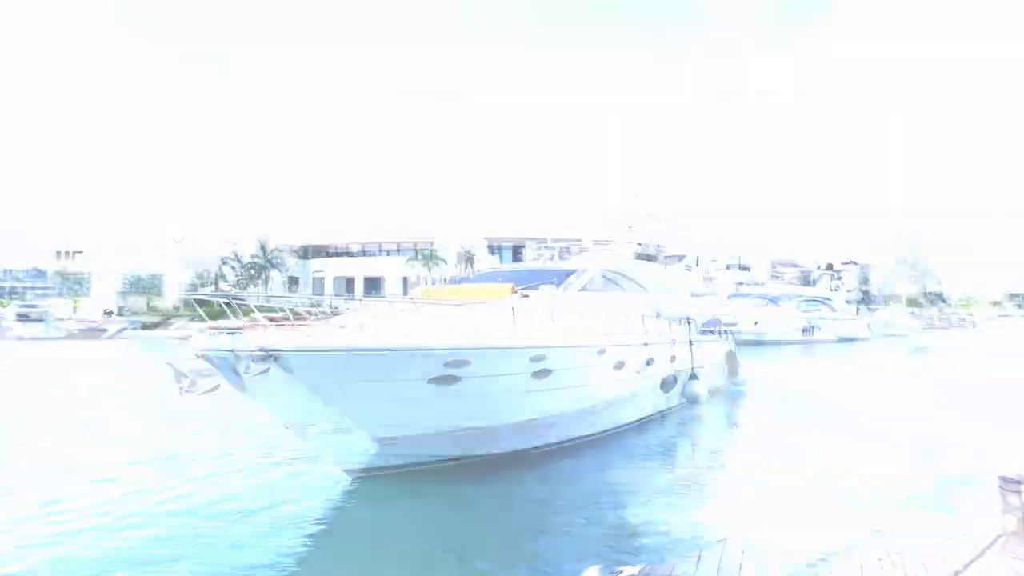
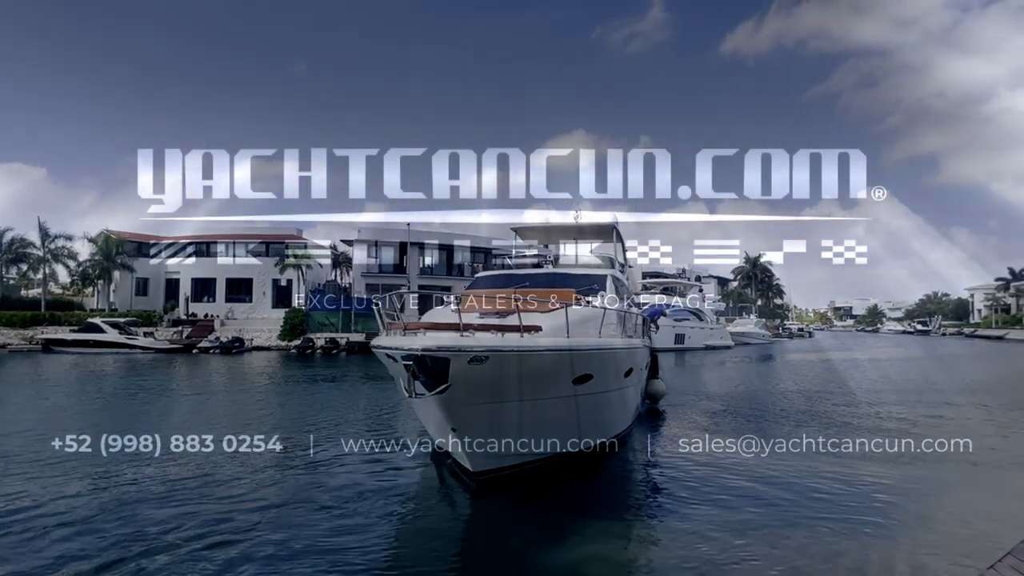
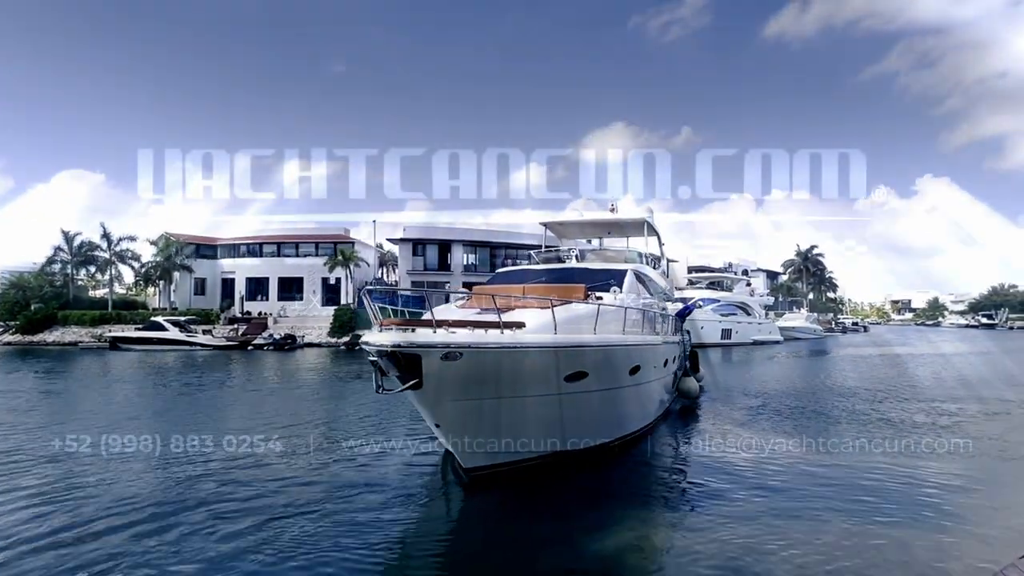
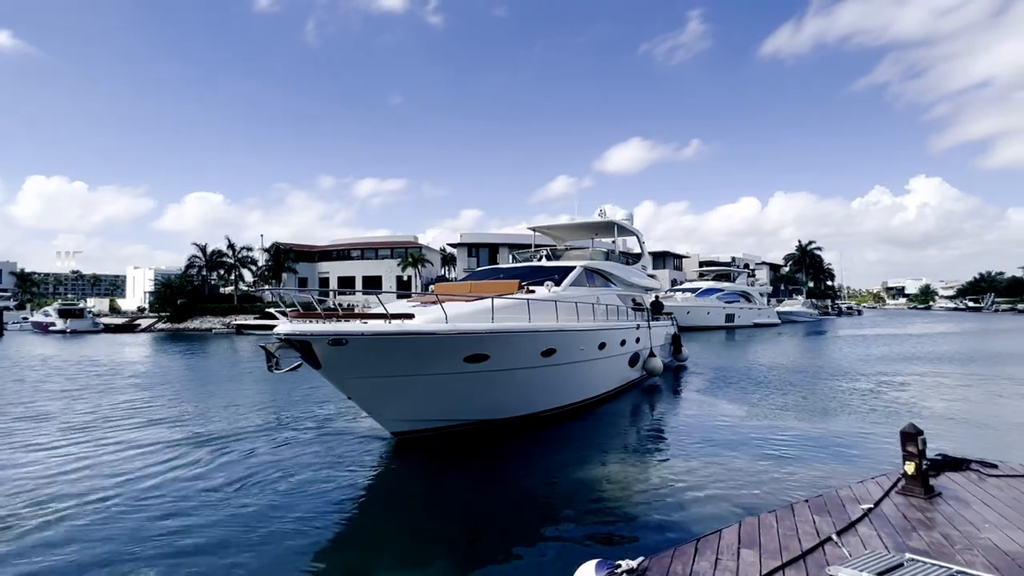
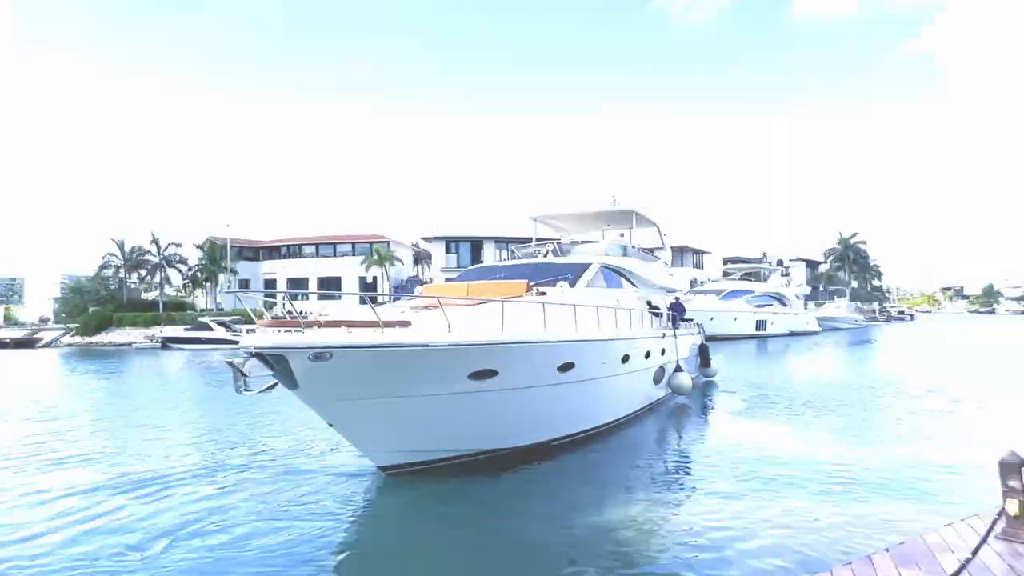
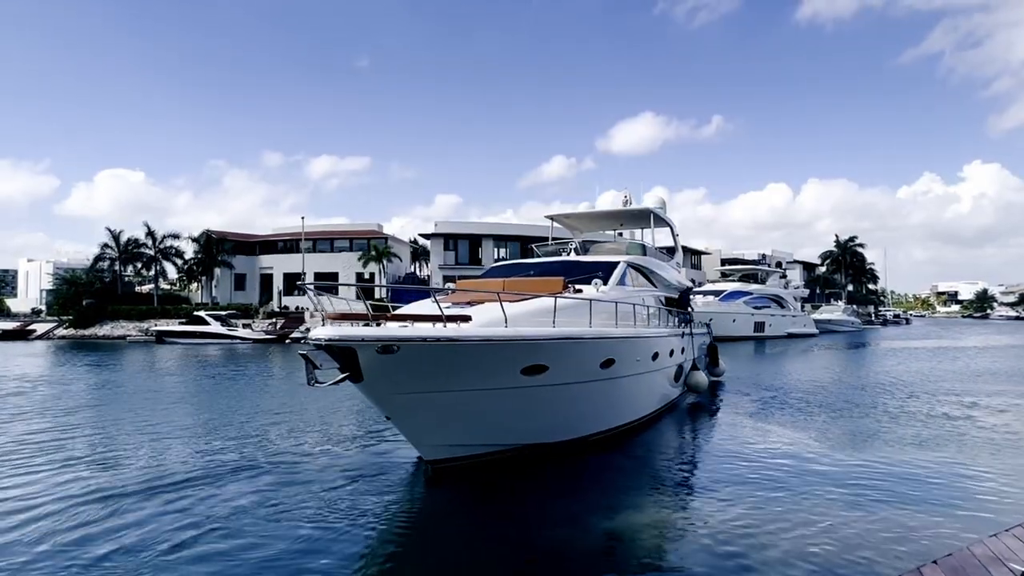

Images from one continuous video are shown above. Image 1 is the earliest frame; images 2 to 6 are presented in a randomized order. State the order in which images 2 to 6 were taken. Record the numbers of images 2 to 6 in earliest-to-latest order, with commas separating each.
4, 5, 6, 3, 2
